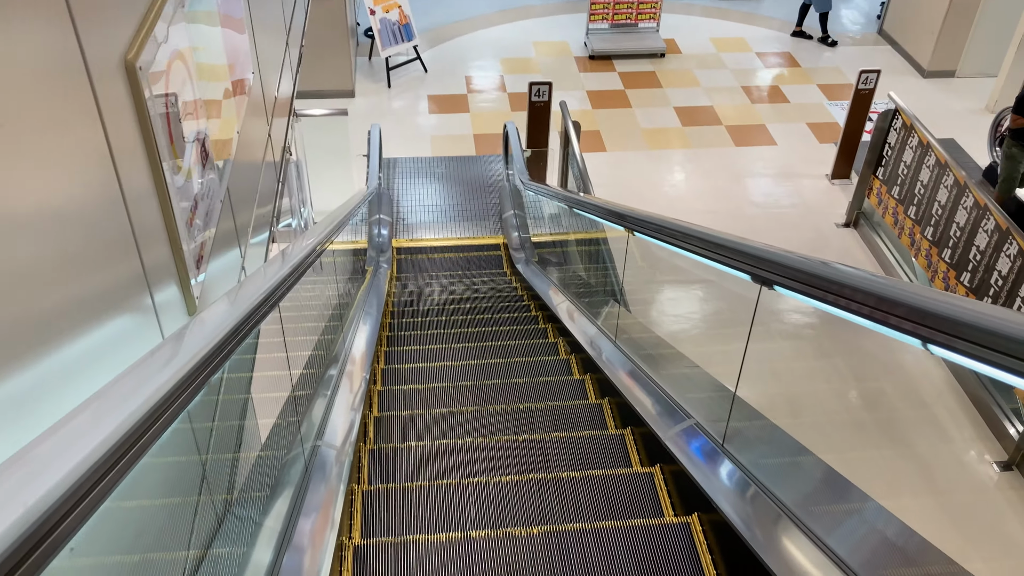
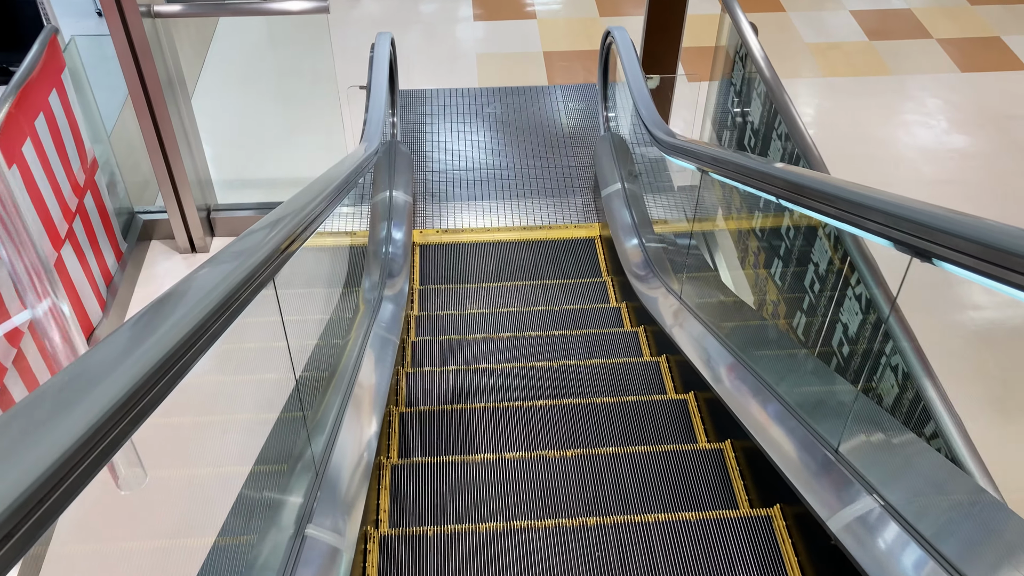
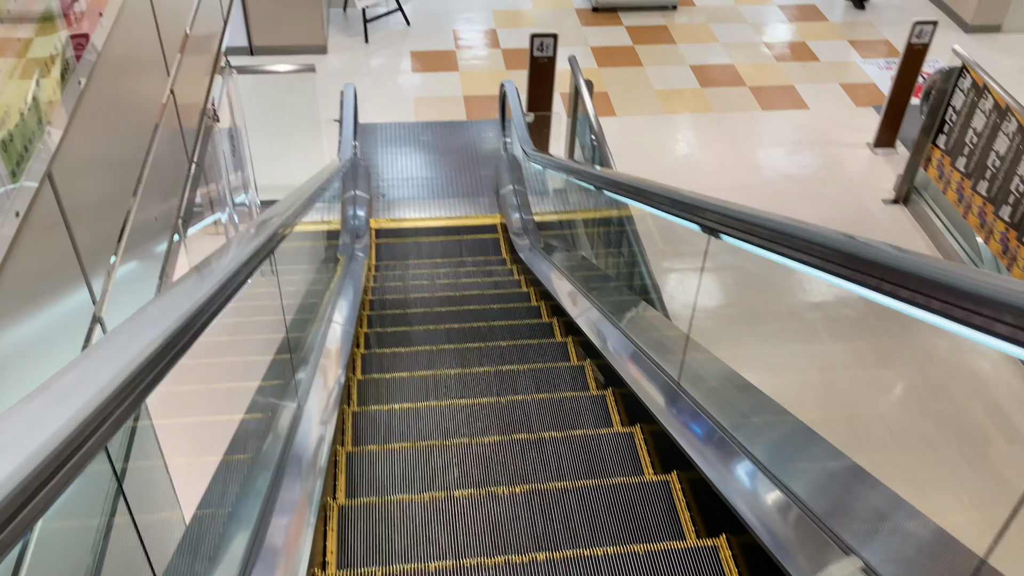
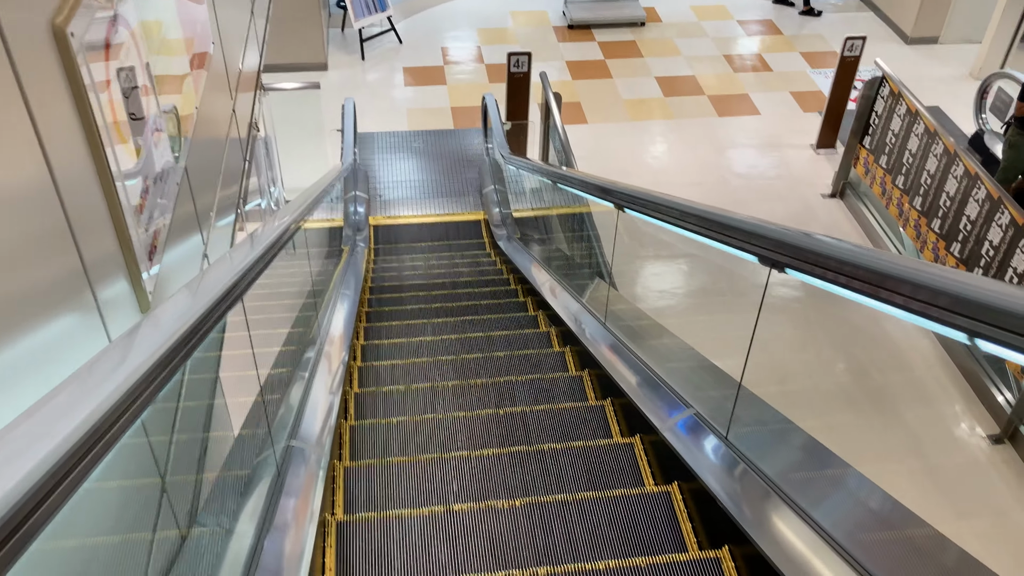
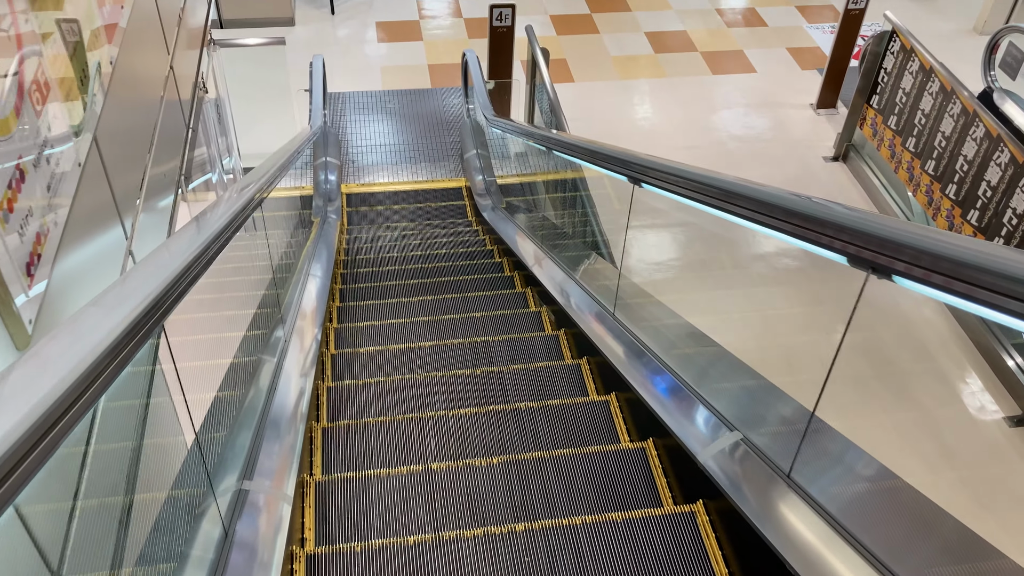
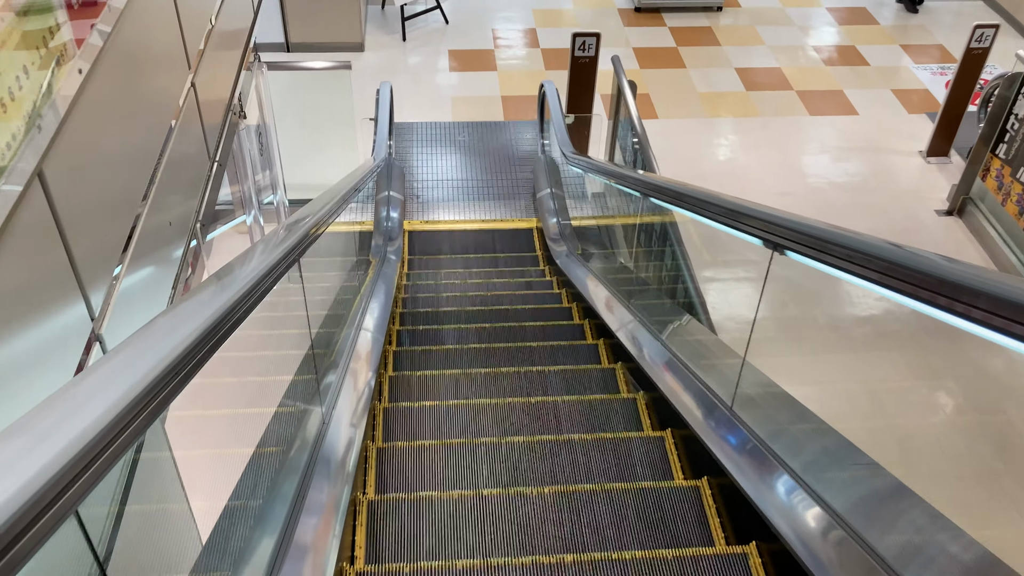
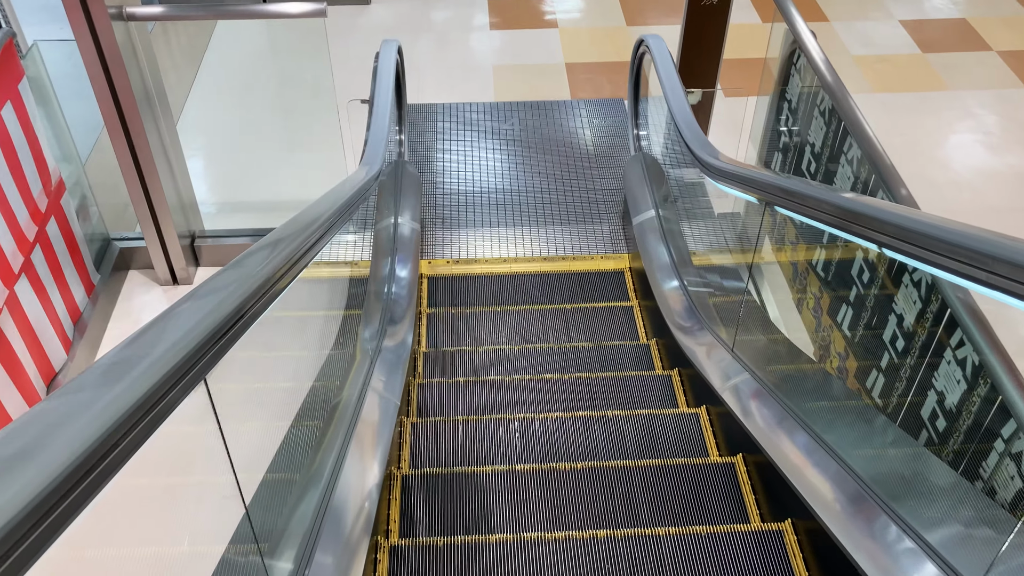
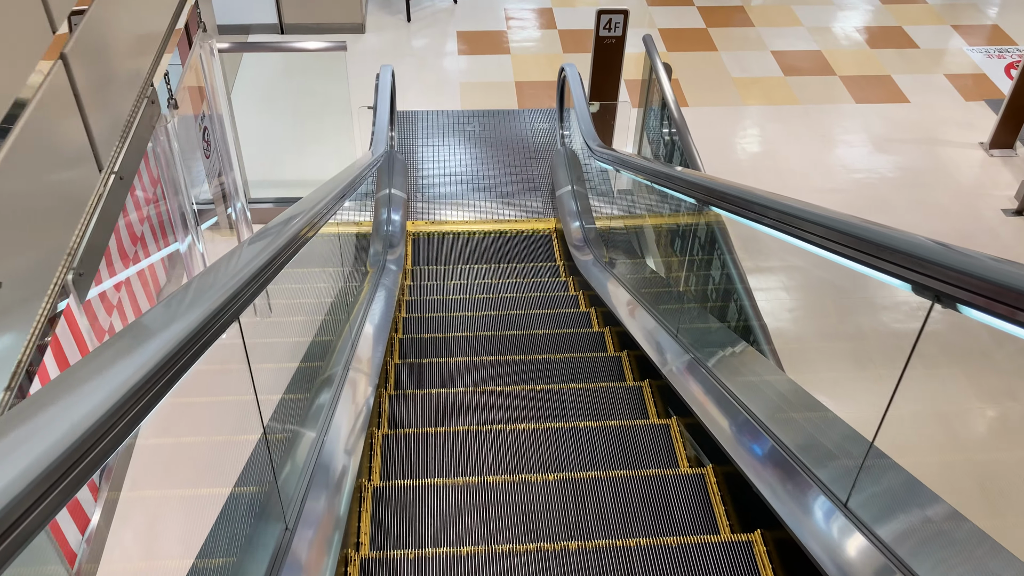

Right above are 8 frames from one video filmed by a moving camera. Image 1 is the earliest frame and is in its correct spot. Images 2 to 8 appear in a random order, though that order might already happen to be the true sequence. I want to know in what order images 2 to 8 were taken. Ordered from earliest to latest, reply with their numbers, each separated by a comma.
4, 5, 3, 6, 8, 2, 7
